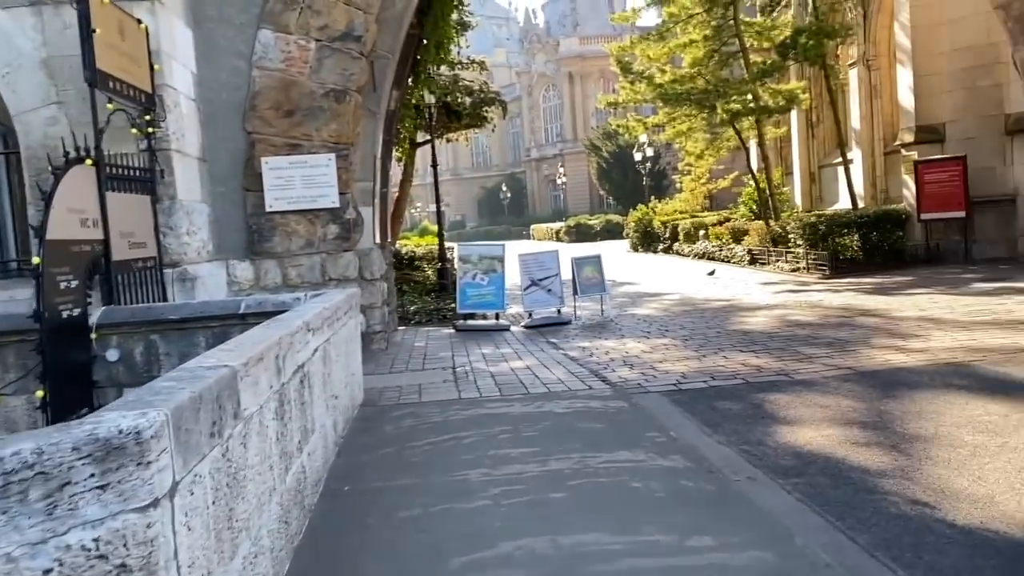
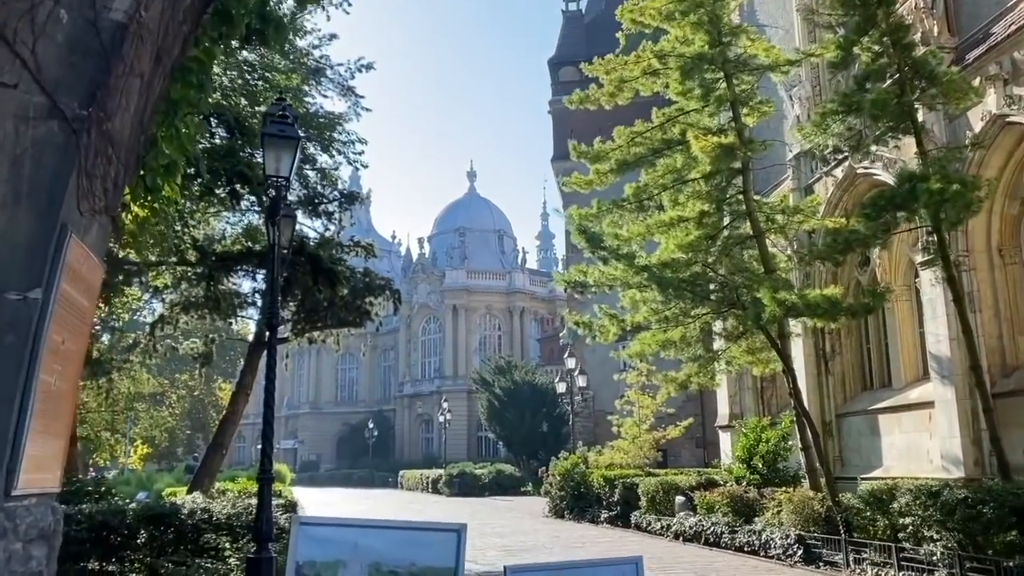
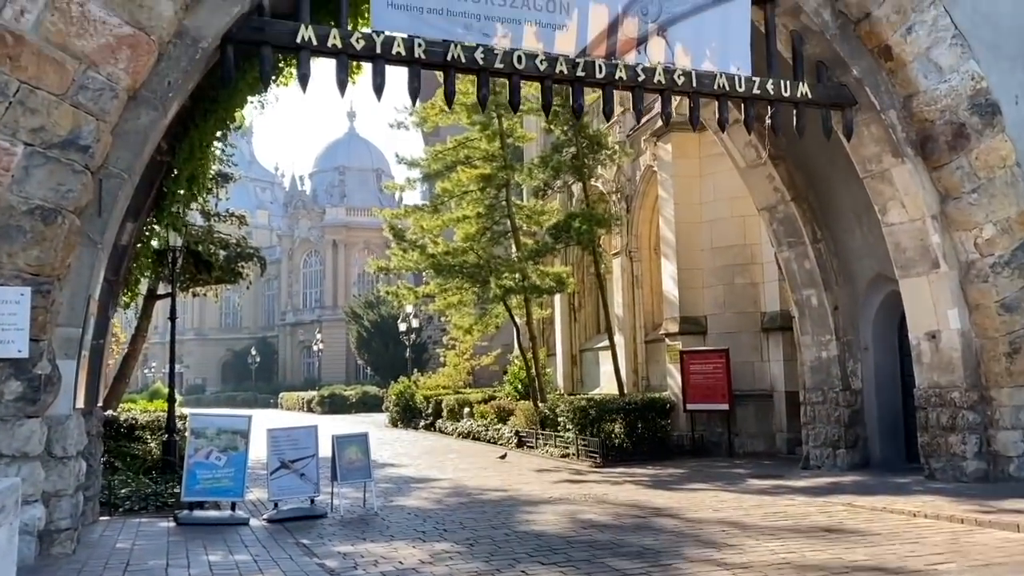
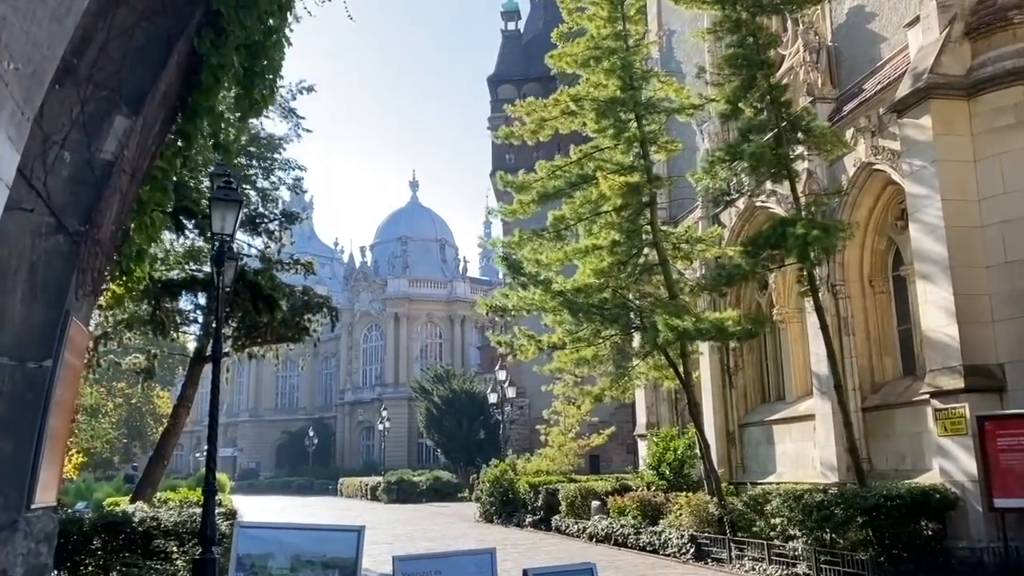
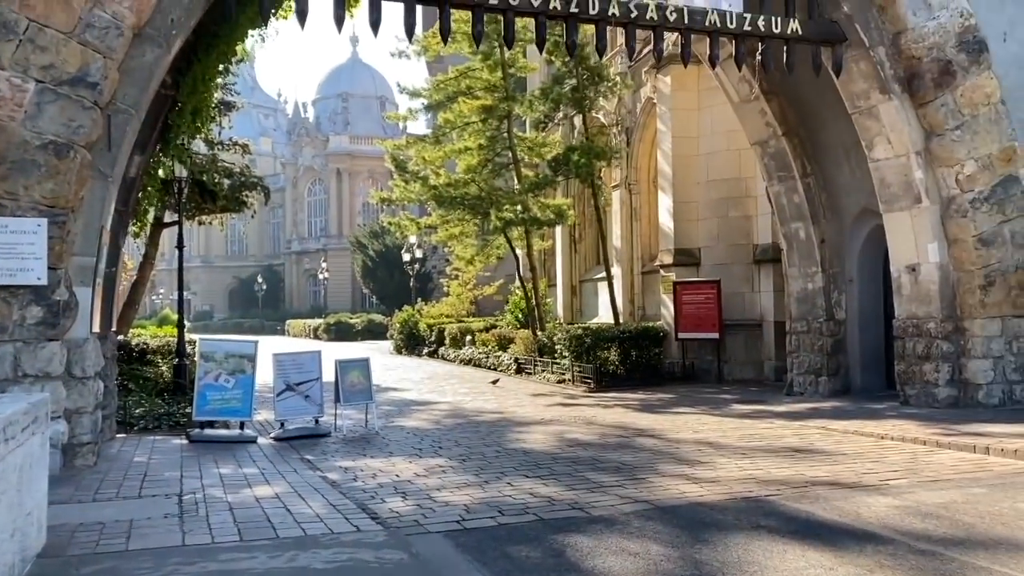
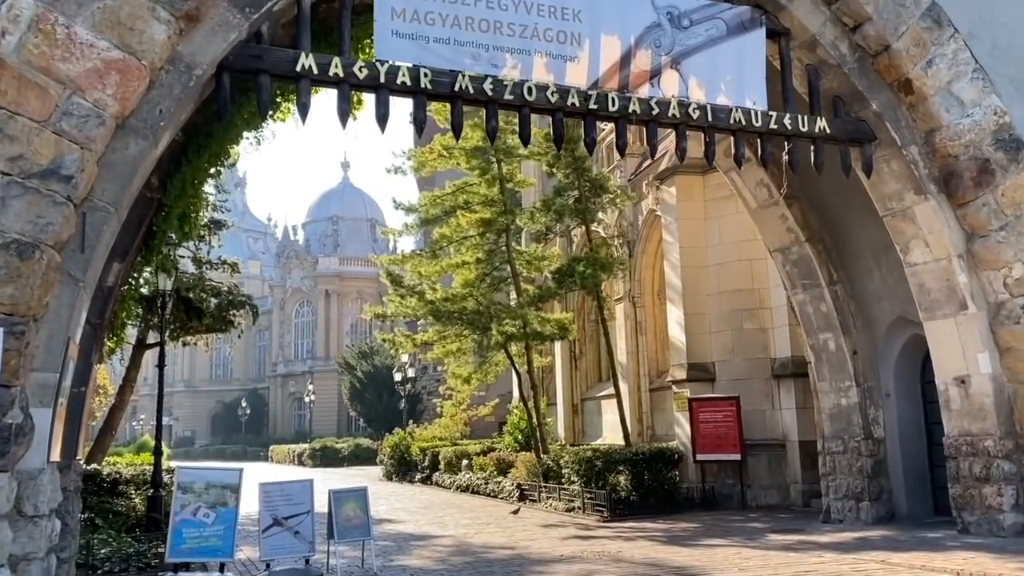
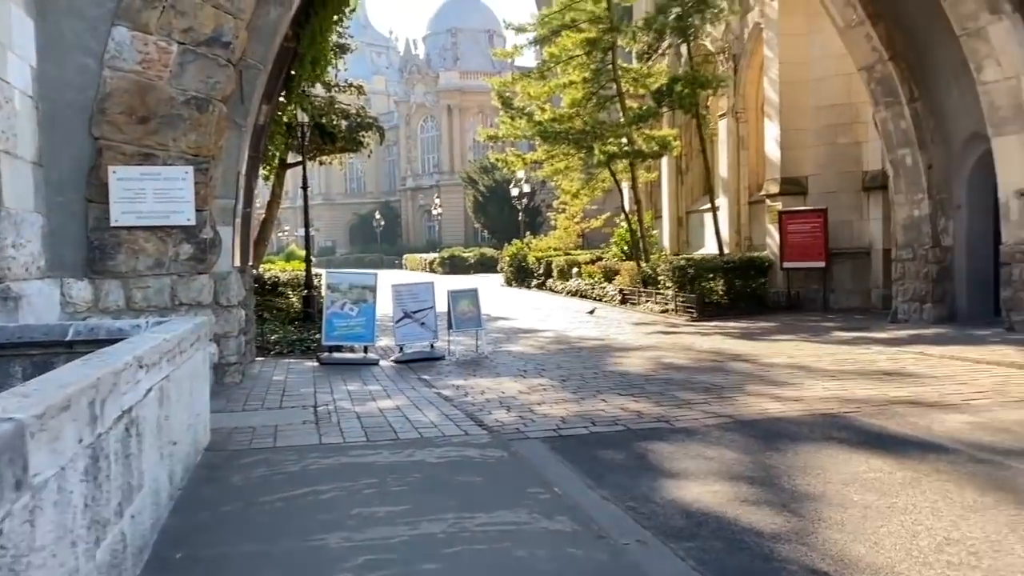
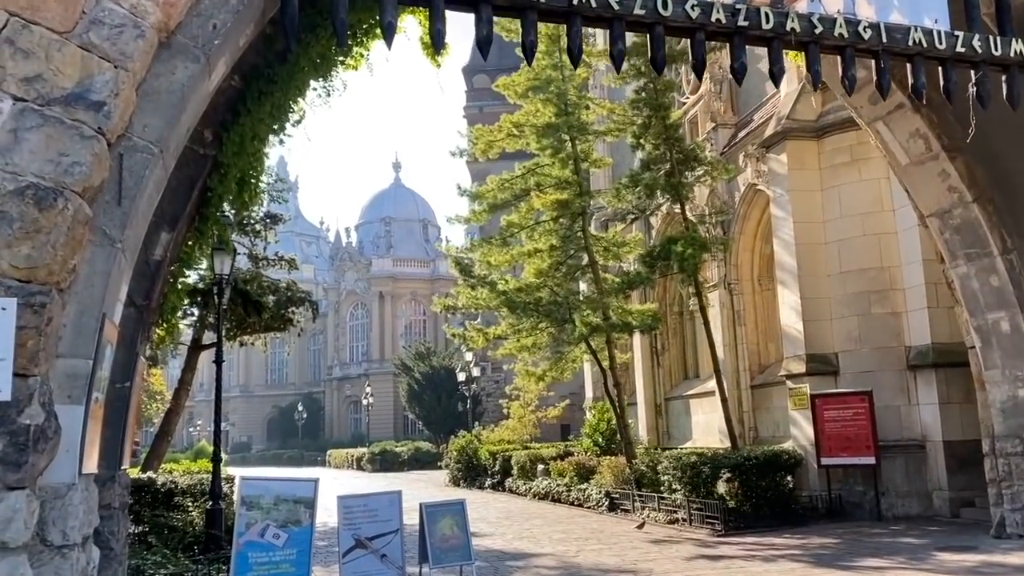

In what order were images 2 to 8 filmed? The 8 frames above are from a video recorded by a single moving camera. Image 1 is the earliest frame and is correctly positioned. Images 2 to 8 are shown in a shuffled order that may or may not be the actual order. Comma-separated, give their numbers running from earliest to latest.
7, 5, 3, 6, 8, 4, 2
